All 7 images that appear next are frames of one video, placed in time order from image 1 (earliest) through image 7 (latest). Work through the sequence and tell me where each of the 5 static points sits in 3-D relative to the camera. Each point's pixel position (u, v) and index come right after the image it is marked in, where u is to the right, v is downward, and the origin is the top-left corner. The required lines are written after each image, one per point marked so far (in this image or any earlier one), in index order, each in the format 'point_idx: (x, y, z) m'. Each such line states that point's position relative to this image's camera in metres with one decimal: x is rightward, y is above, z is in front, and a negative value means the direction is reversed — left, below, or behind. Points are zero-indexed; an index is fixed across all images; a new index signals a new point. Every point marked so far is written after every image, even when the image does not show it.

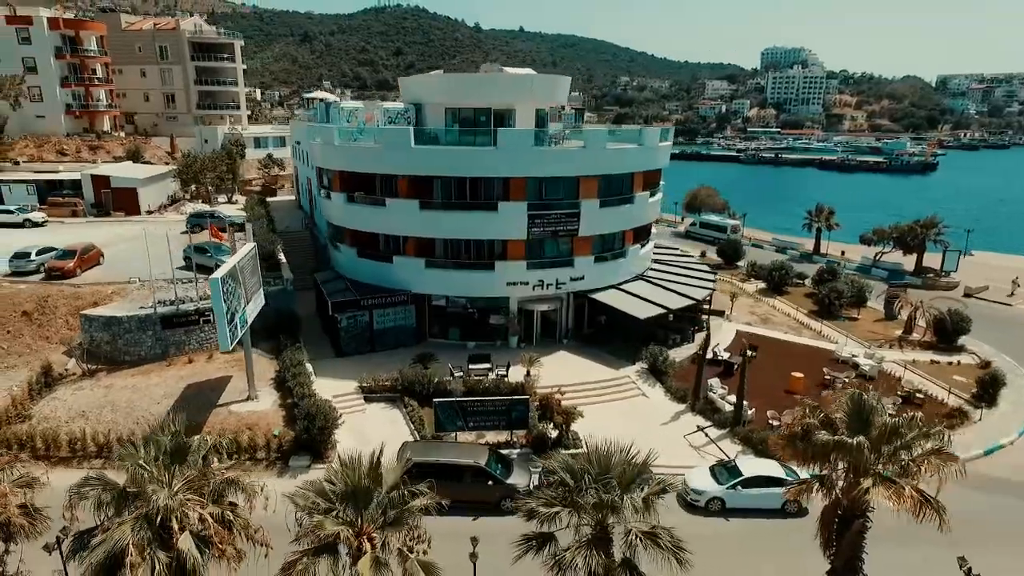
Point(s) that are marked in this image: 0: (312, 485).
0: (-4.7, -4.6, +14.3) m
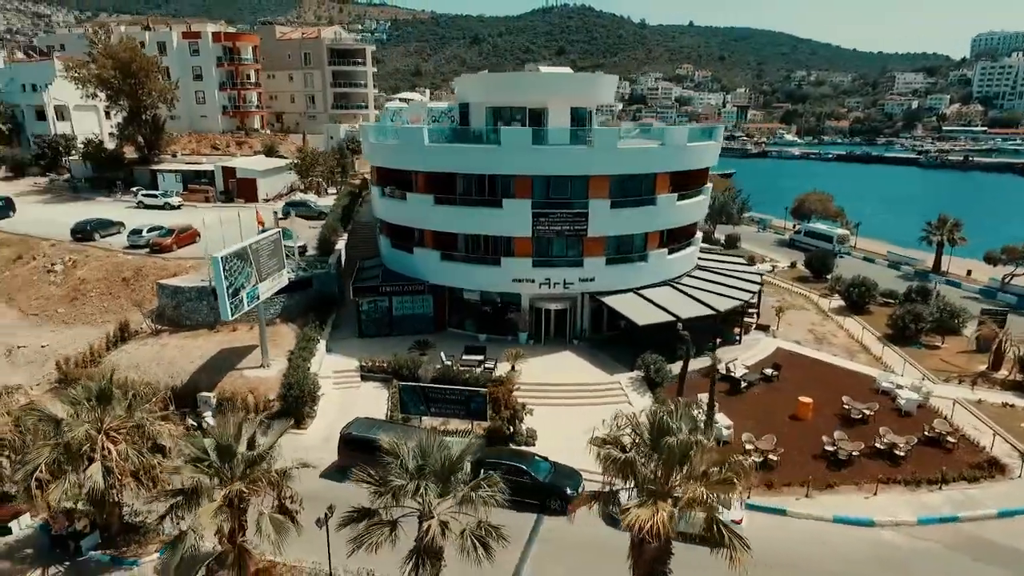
0: (-8.6, -4.0, +16.5) m
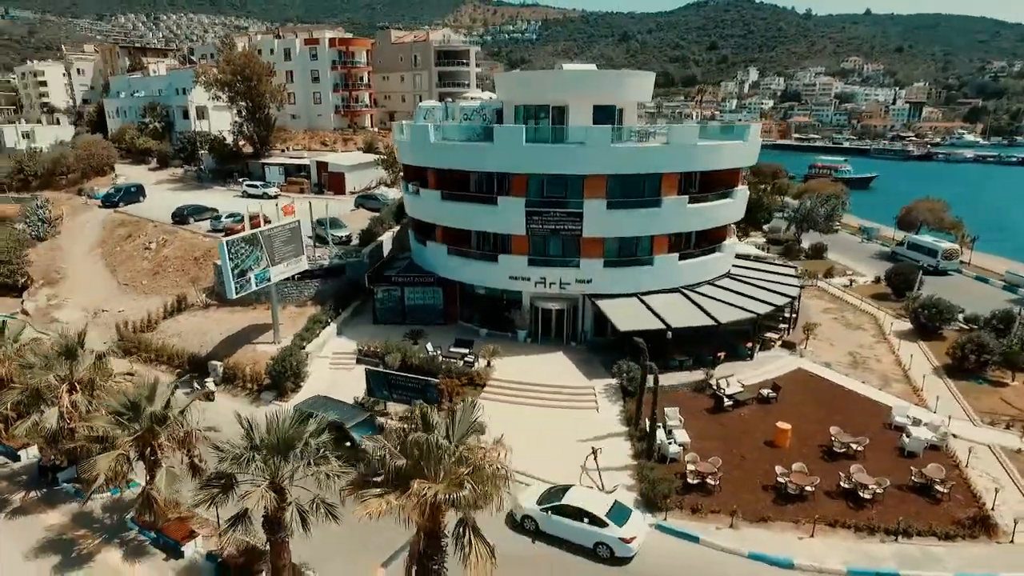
0: (-12.1, -3.3, +19.0) m
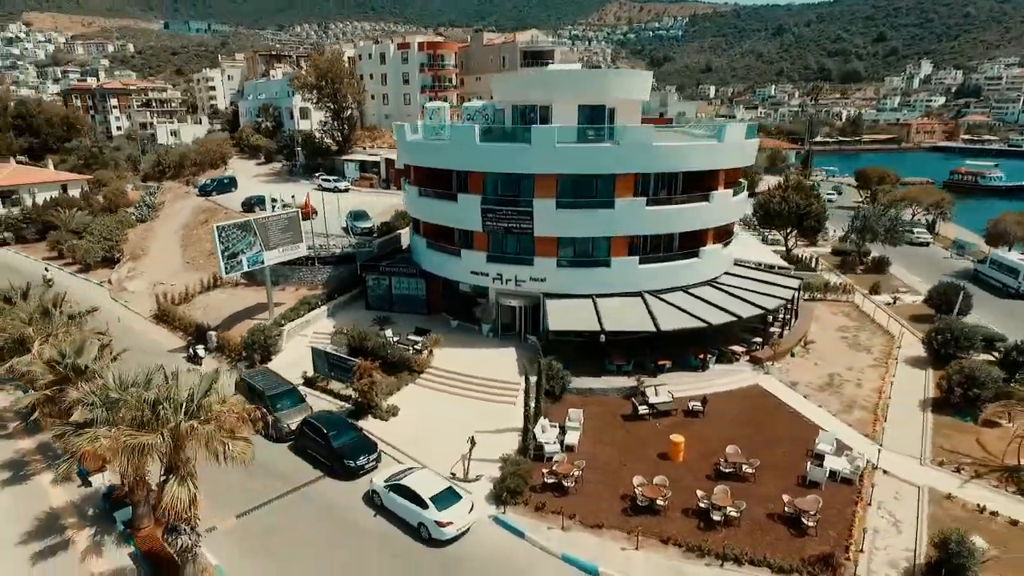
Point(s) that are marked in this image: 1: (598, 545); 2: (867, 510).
0: (-16.7, -2.2, +23.0) m
1: (+2.6, -7.8, +18.5) m
2: (+11.6, -7.2, +19.8) m
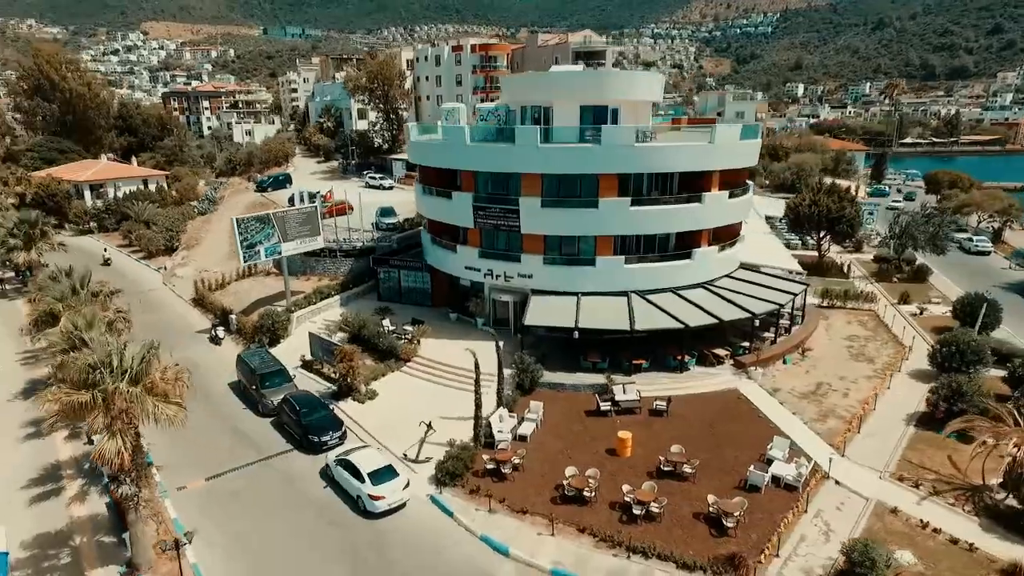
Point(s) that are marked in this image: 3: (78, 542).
0: (-18.3, -1.4, +26.1) m
1: (+0.2, -7.6, +19.3) m
2: (+9.2, -7.3, +19.5) m
3: (-13.5, -7.9, +18.9) m
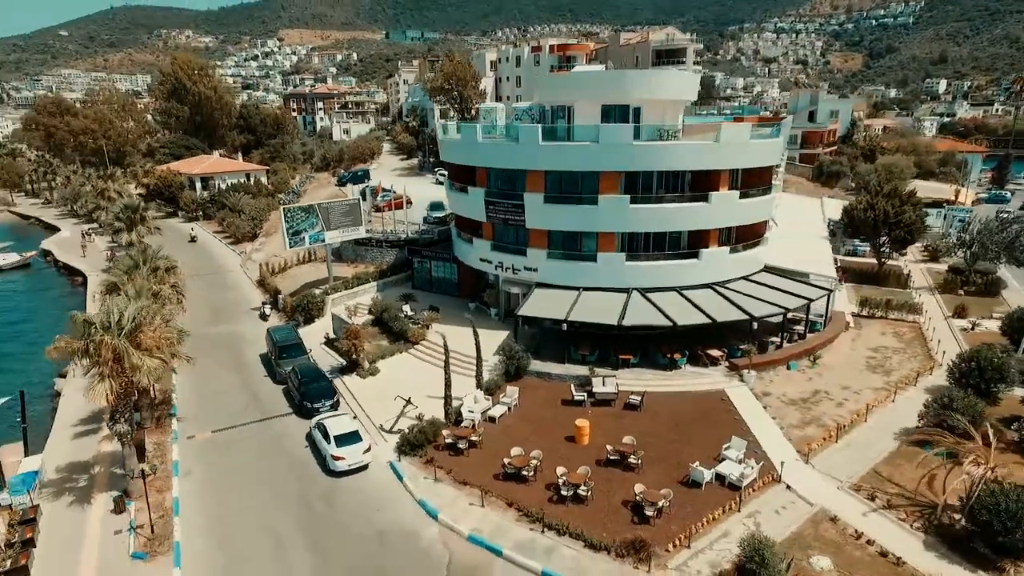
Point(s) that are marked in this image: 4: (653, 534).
0: (-18.8, -0.2, +30.6) m
1: (-2.0, -7.1, +20.8) m
2: (+7.0, -7.3, +19.5) m
3: (-15.5, -6.8, +22.7) m
4: (+4.3, -7.5, +18.6) m
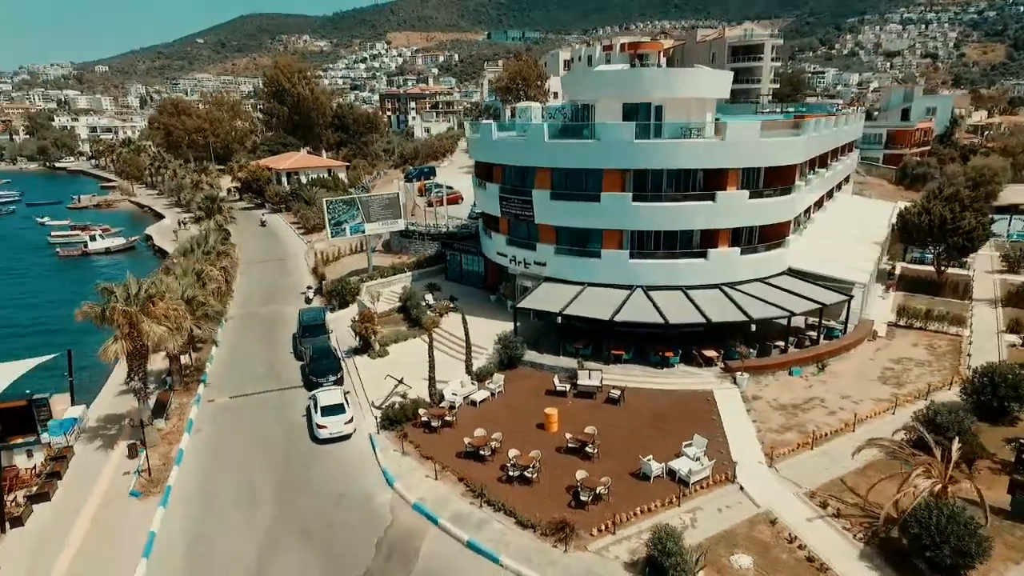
0: (-18.4, +0.9, +34.5) m
1: (-3.6, -6.7, +22.4) m
2: (+5.1, -7.1, +19.7) m
3: (-16.6, -5.8, +26.3) m
4: (+2.3, -7.3, +19.3) m
